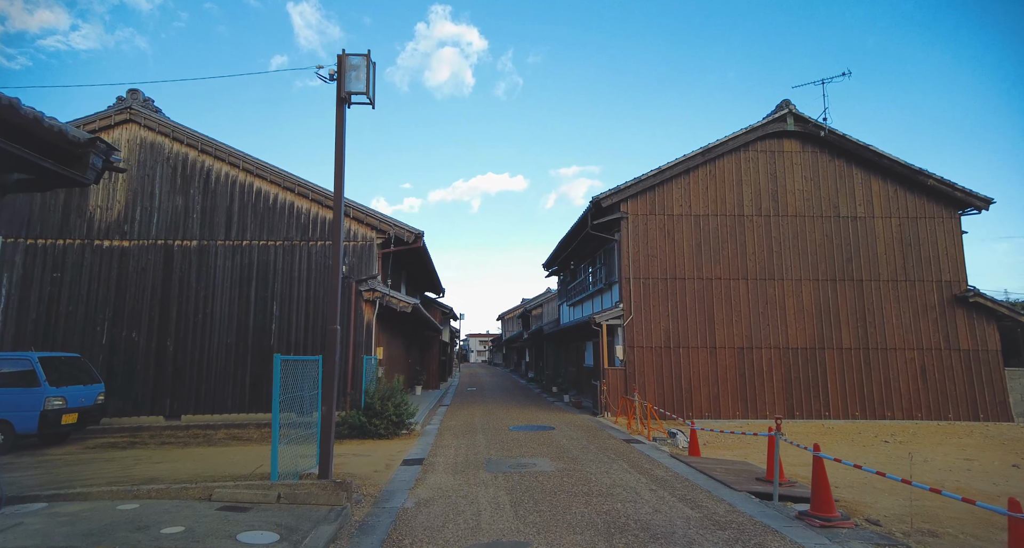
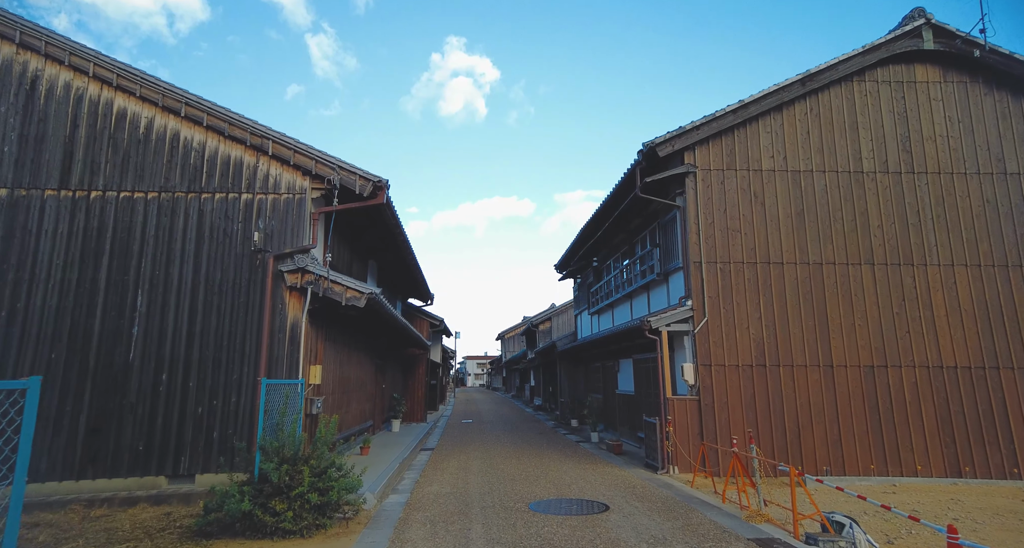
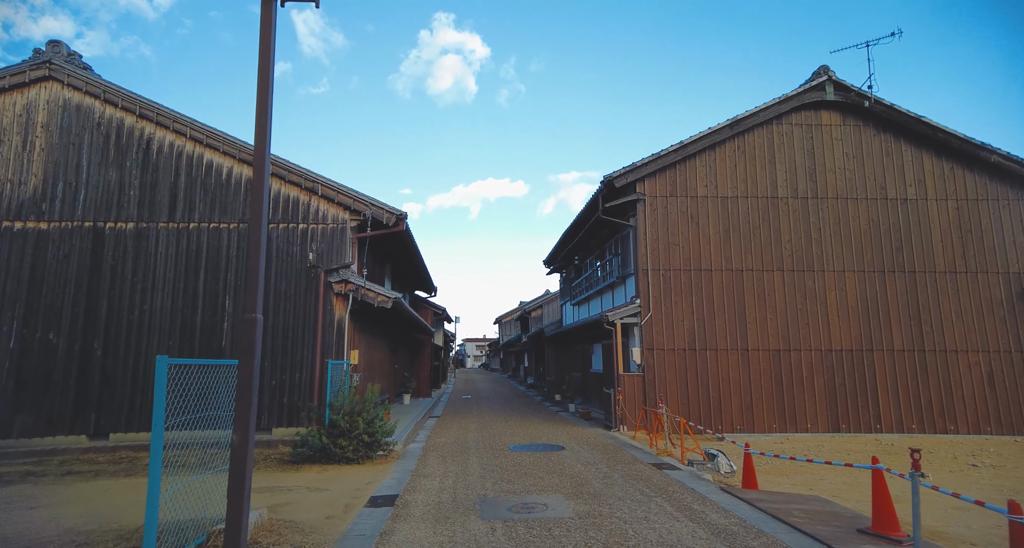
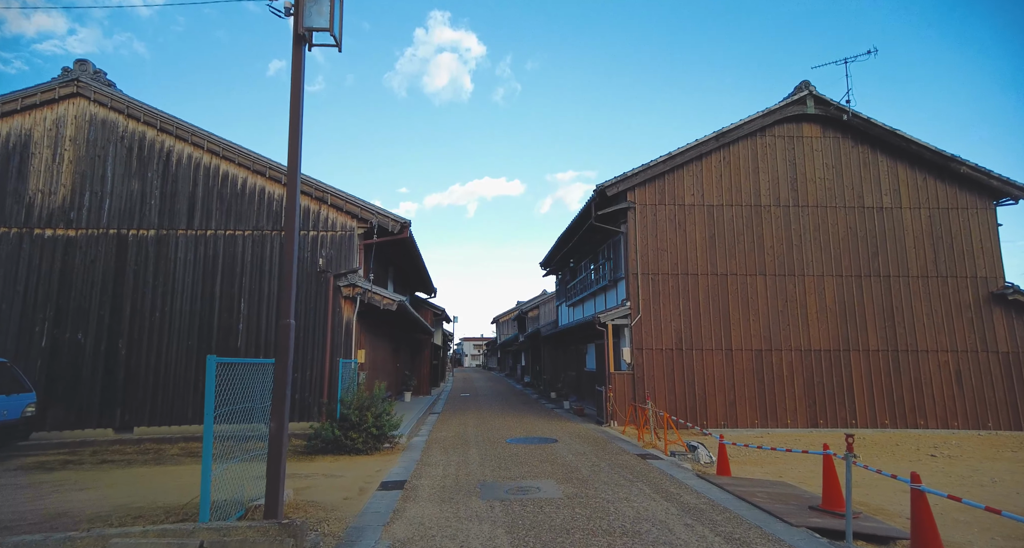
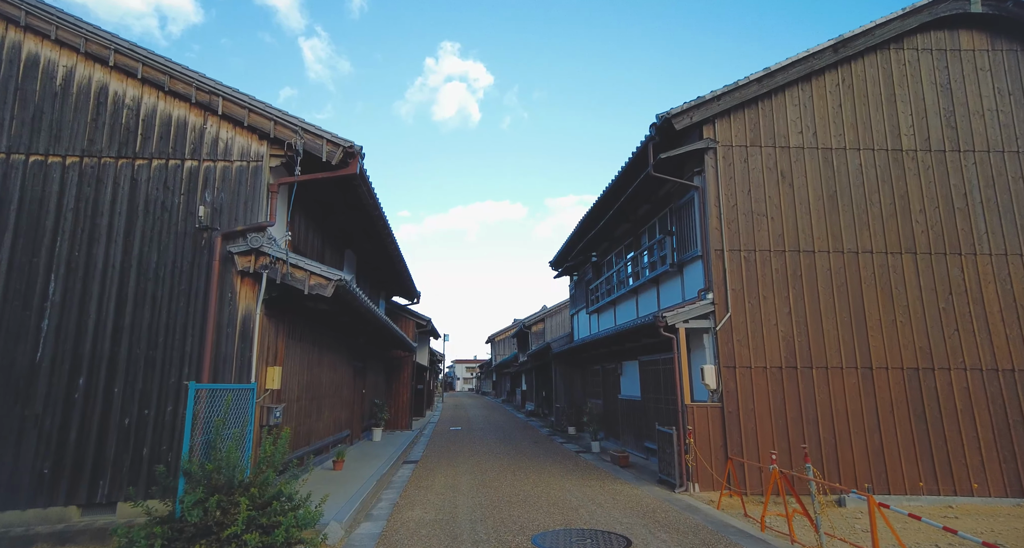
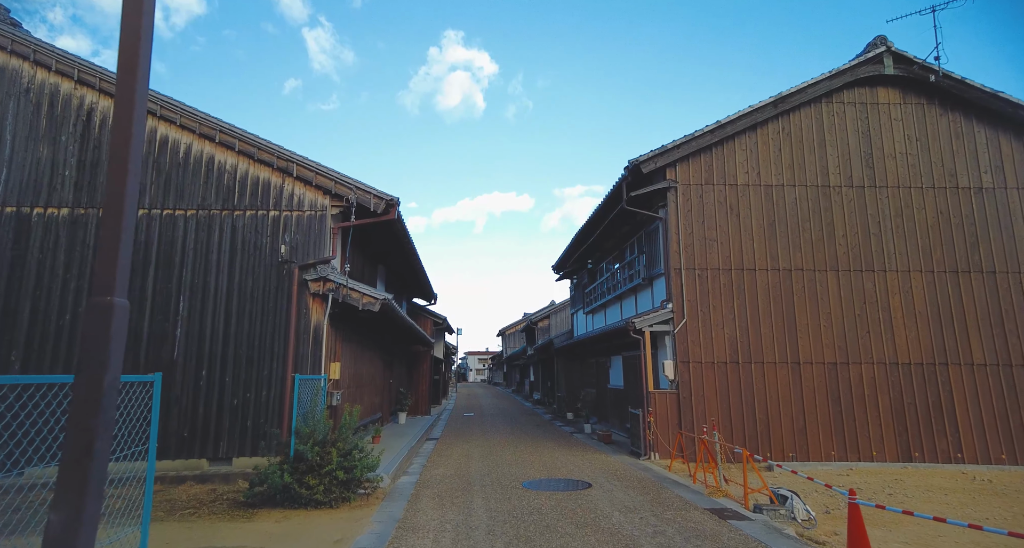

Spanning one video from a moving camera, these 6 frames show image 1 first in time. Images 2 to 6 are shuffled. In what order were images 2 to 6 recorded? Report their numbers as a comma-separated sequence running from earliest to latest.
4, 3, 6, 2, 5
